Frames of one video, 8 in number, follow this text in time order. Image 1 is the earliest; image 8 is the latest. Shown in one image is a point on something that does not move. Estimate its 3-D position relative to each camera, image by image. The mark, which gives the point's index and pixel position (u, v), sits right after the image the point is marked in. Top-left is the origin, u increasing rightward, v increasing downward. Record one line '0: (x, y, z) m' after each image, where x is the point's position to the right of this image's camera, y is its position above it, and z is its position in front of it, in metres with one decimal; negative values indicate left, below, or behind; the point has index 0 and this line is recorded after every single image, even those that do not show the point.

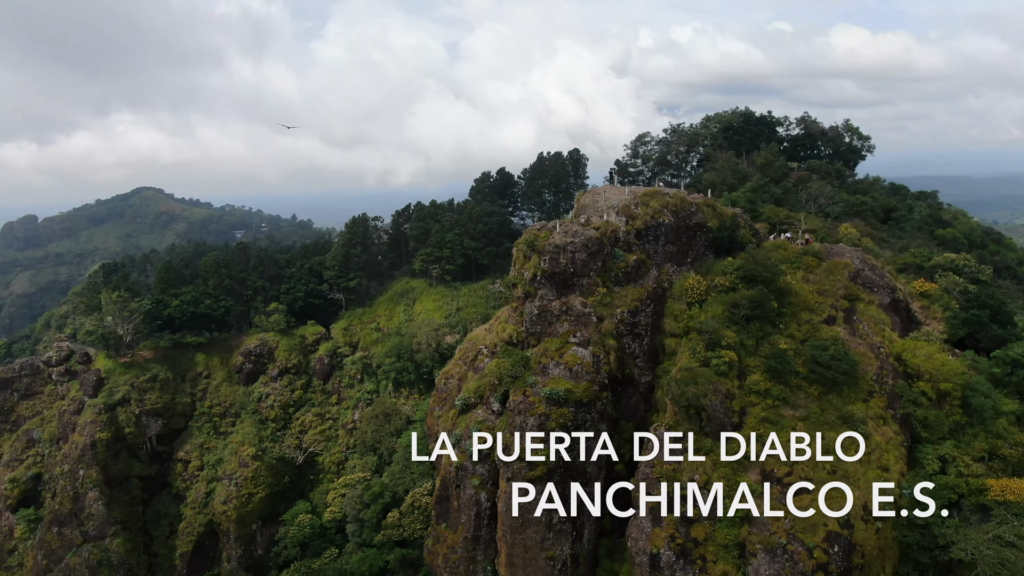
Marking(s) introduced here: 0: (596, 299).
0: (+1.4, -0.2, +14.3) m
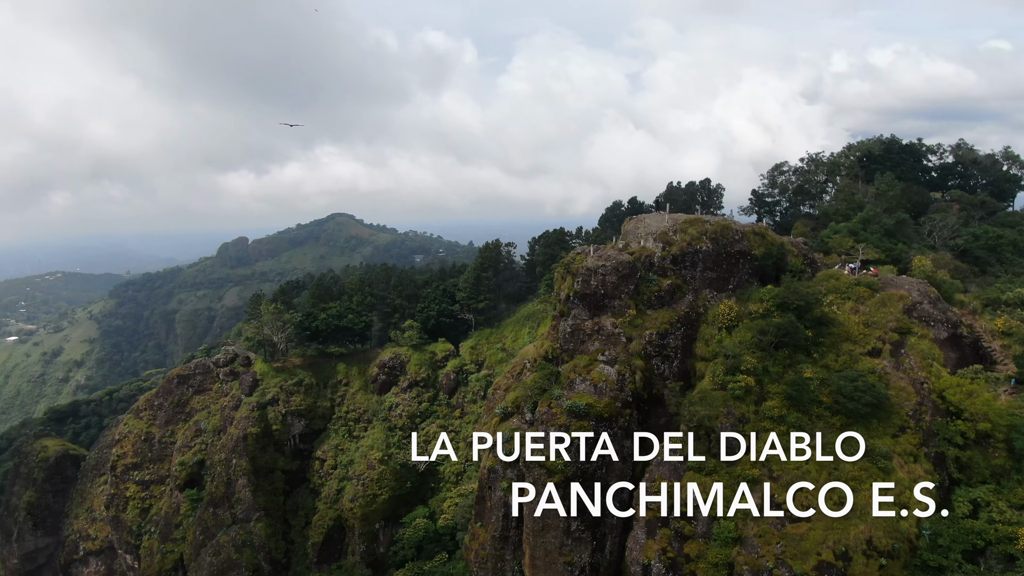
0: (+2.1, -0.6, +15.0) m
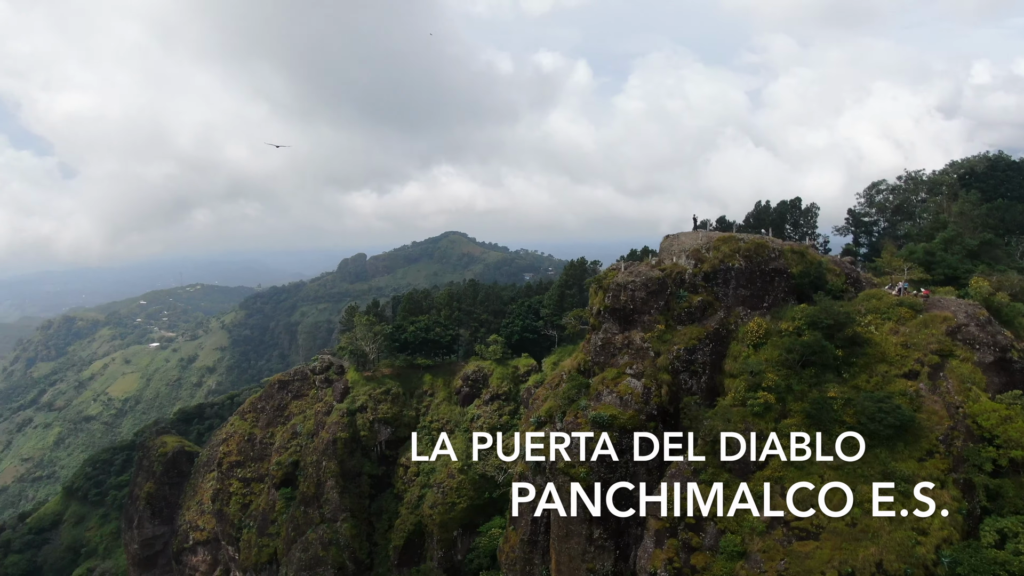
0: (+2.7, -0.9, +15.3) m
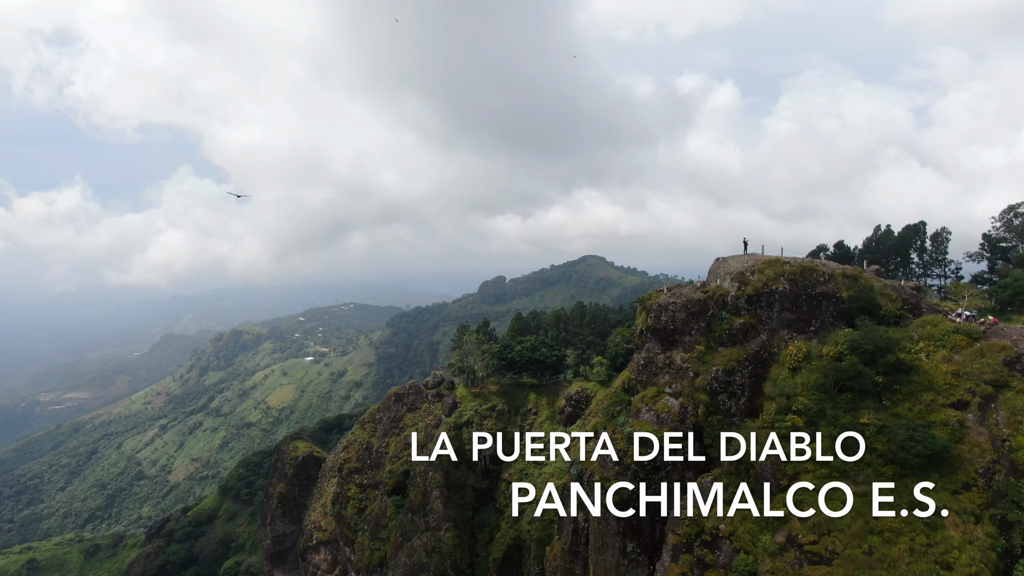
0: (+3.6, -1.3, +15.5) m
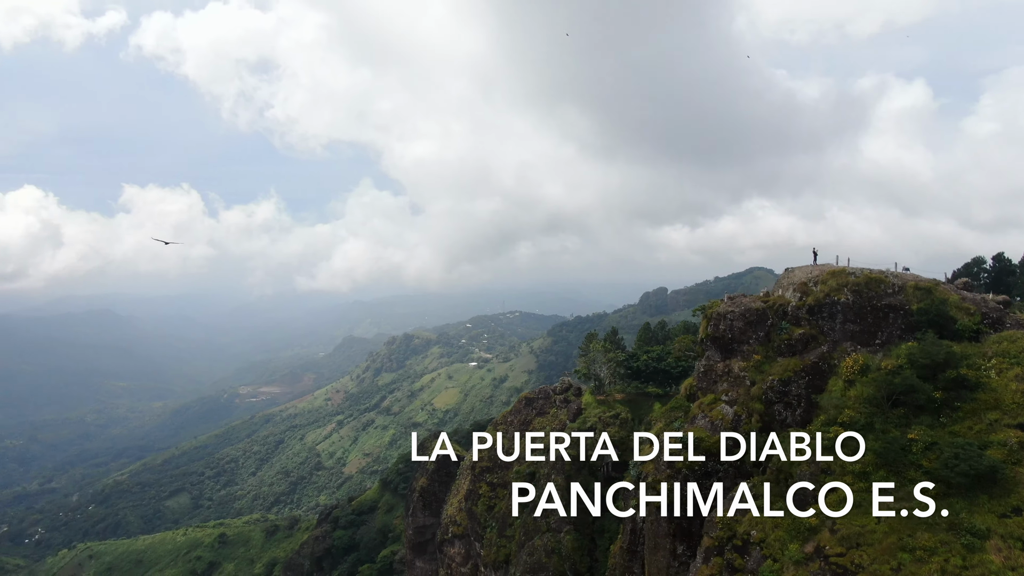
0: (+4.8, -1.5, +15.6) m
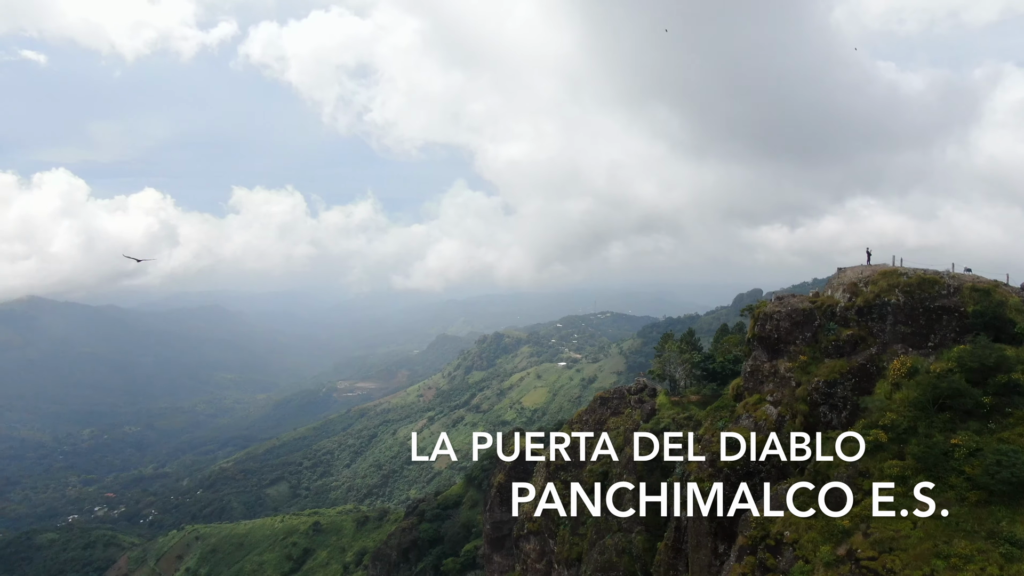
0: (+5.6, -1.5, +15.4) m
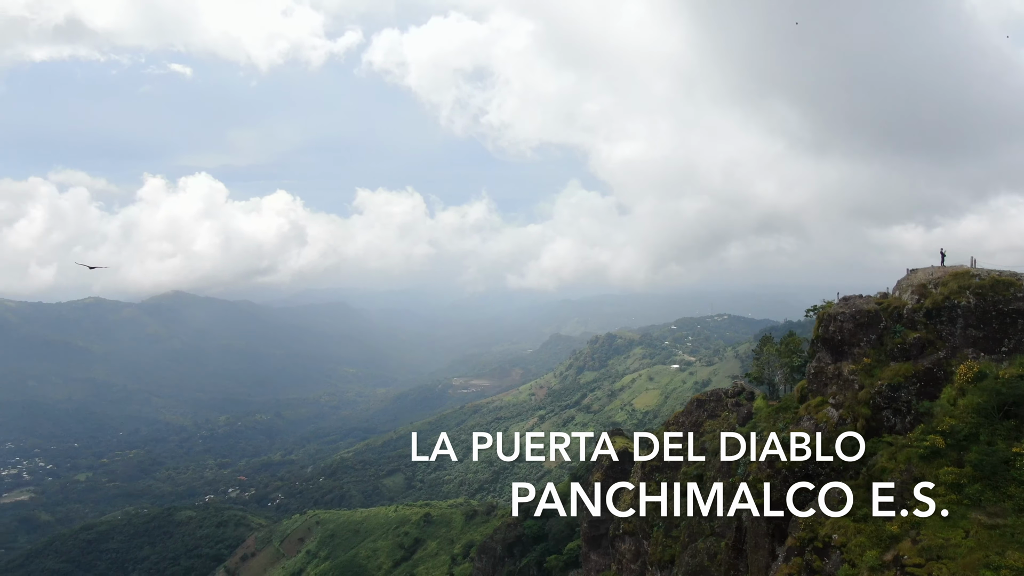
0: (+6.8, -1.5, +15.1) m
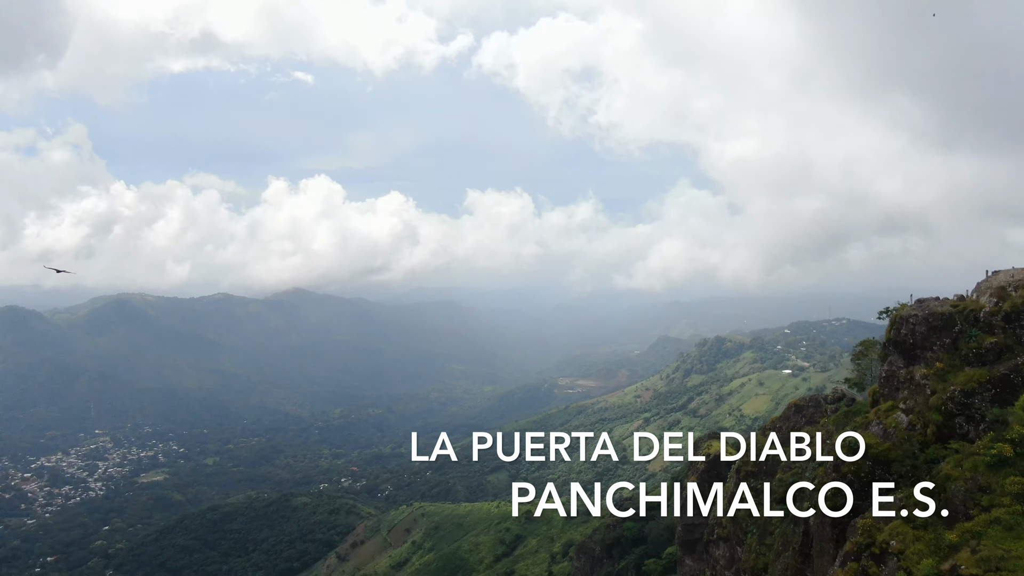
0: (+7.9, -1.6, +14.6) m
